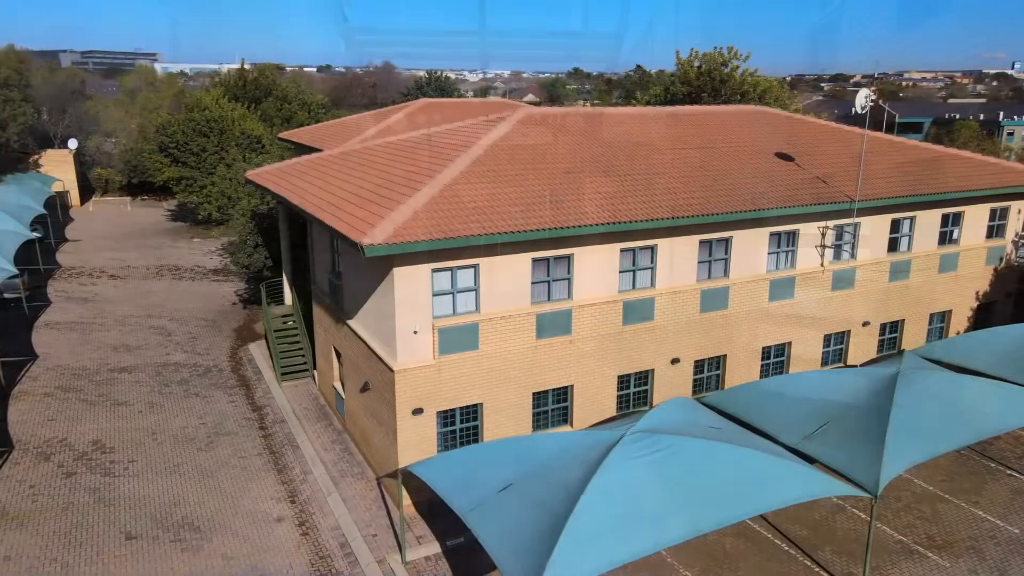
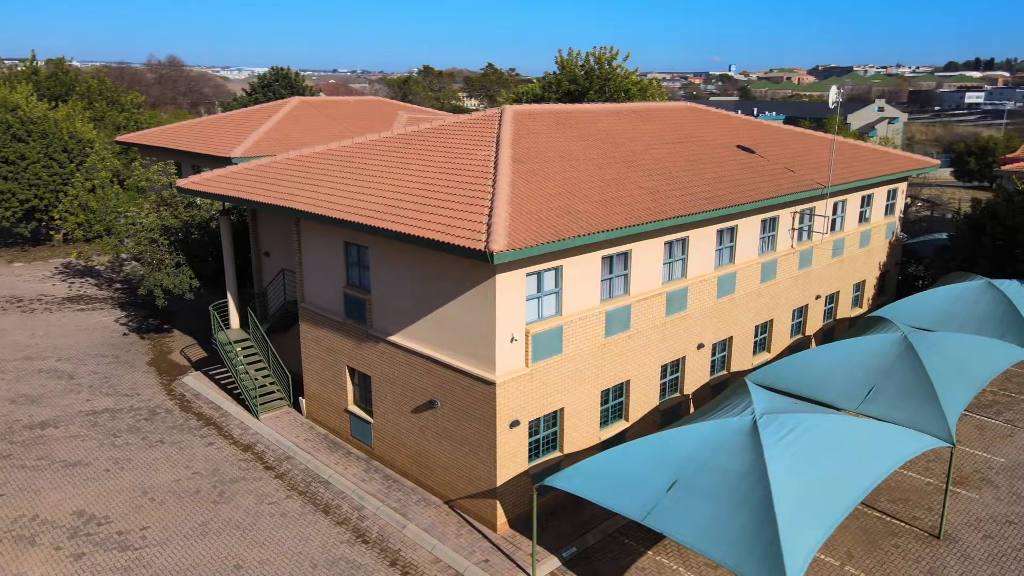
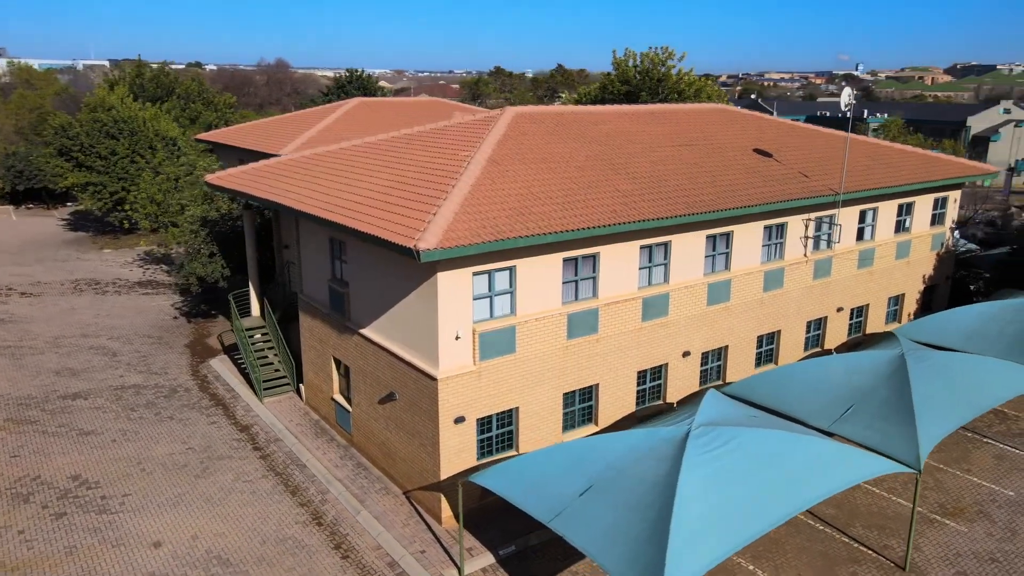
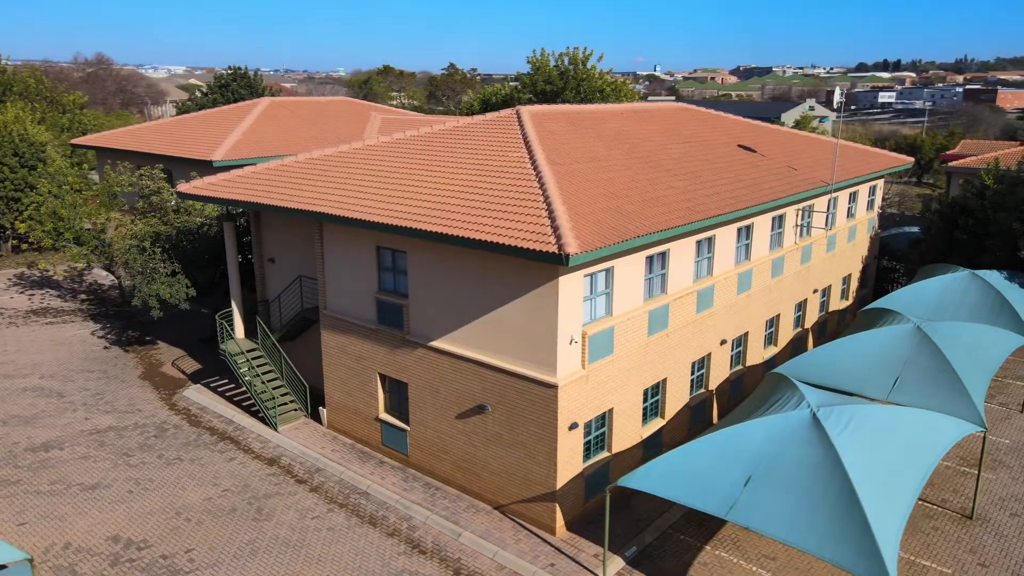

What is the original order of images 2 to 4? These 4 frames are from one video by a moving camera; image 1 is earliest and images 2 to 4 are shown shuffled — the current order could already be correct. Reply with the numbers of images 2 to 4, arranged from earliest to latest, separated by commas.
3, 2, 4
